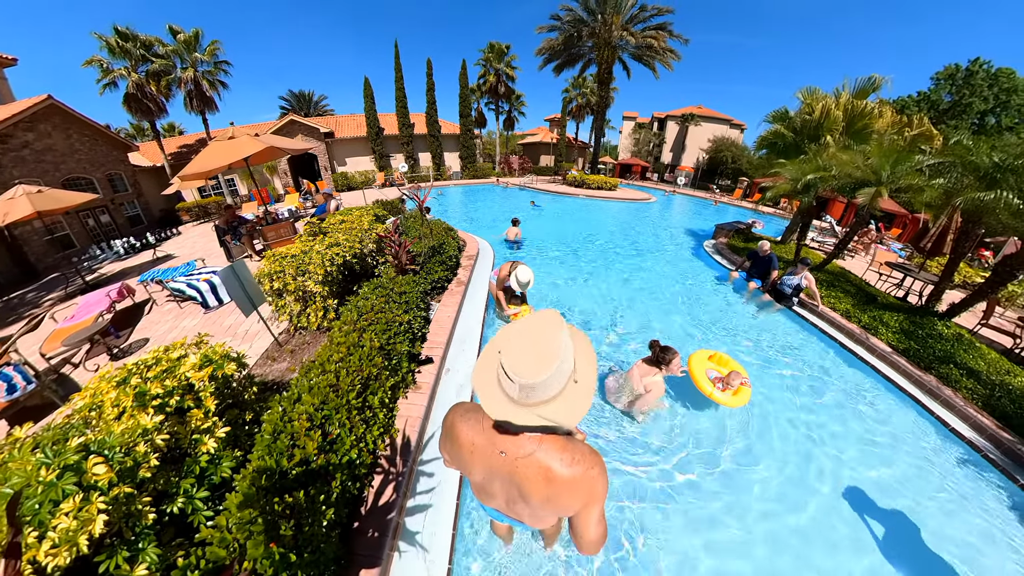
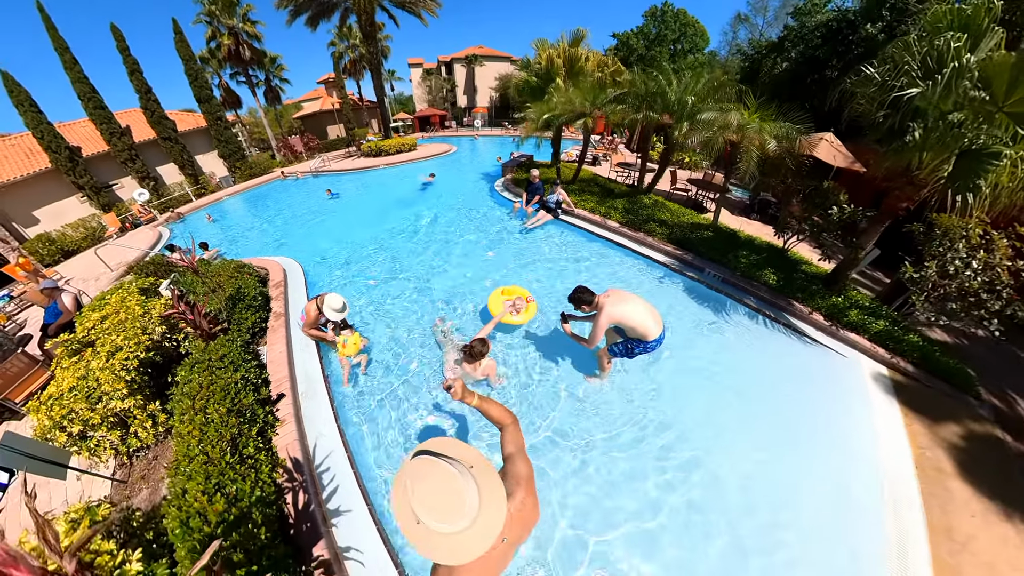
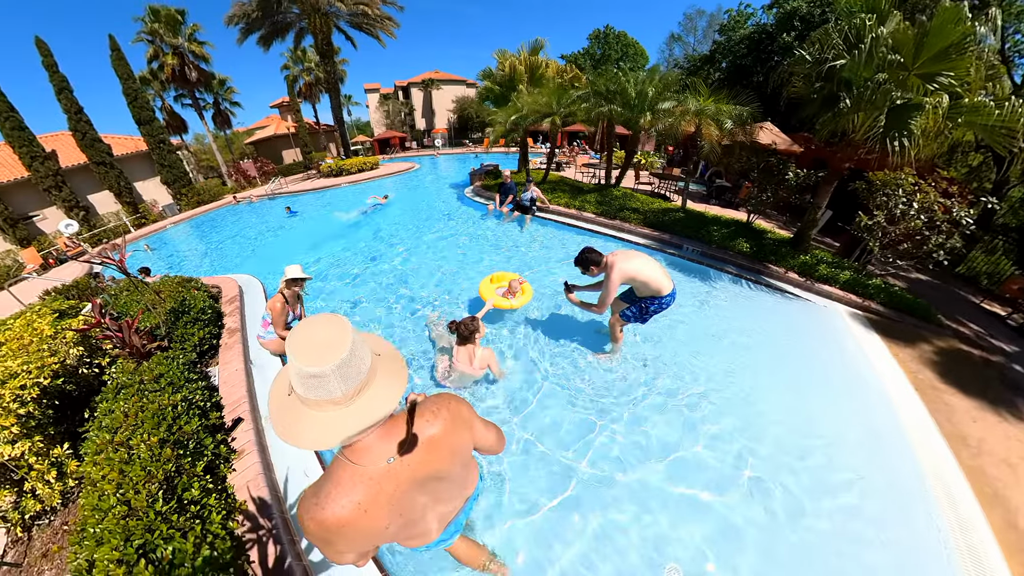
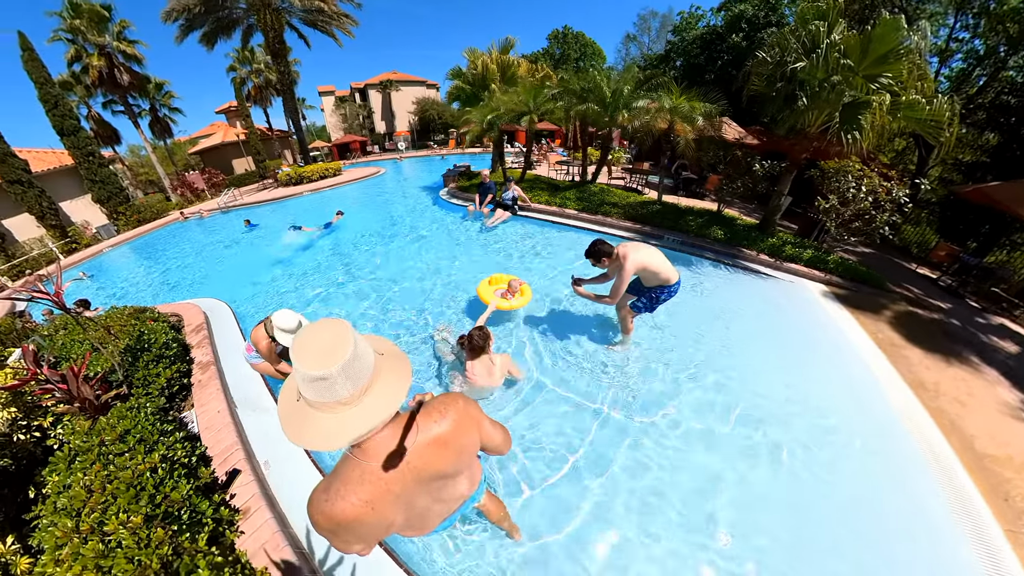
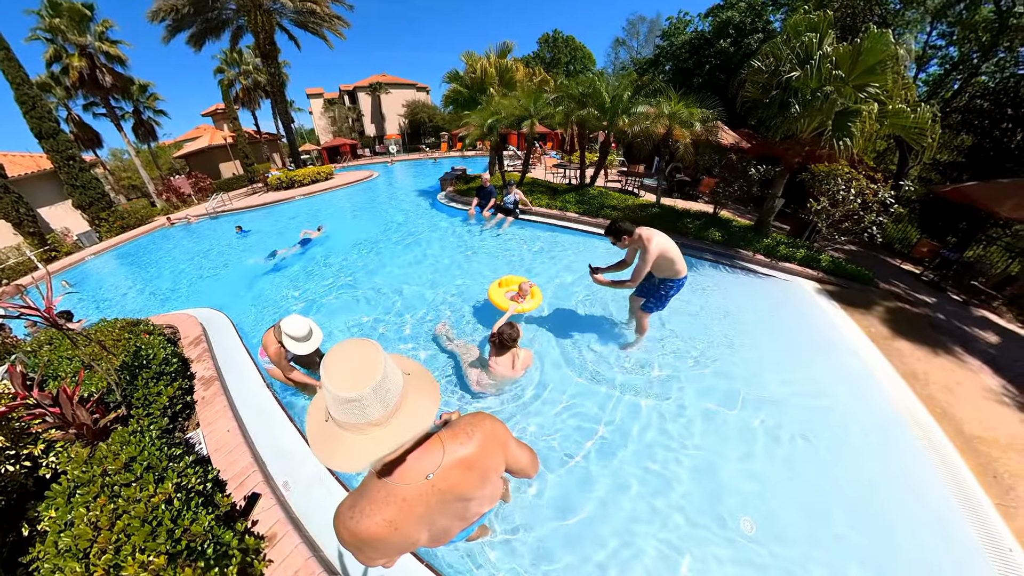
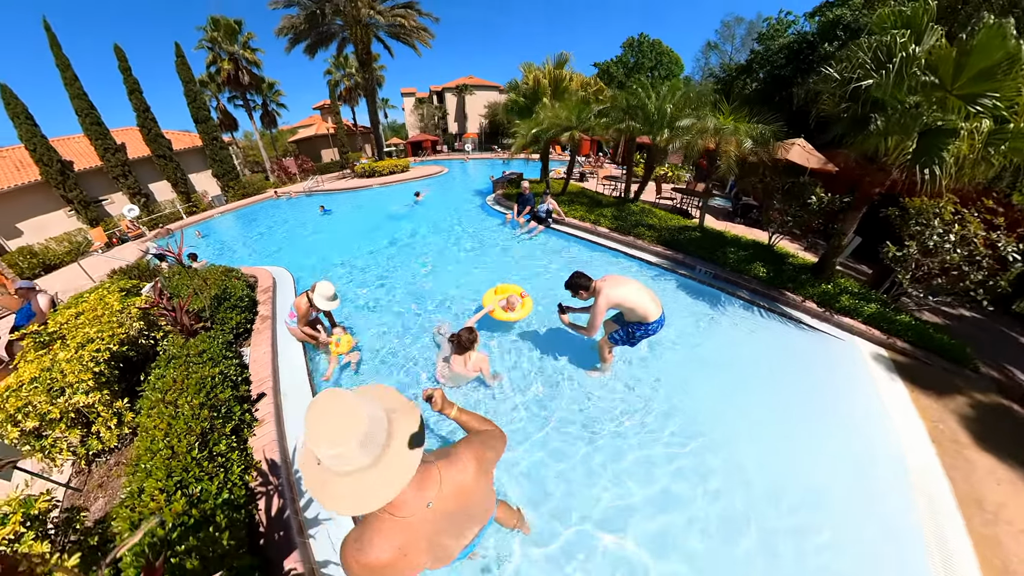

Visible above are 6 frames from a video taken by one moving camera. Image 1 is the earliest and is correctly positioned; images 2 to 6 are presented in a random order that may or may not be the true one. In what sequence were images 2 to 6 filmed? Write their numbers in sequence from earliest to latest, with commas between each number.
5, 4, 3, 6, 2
